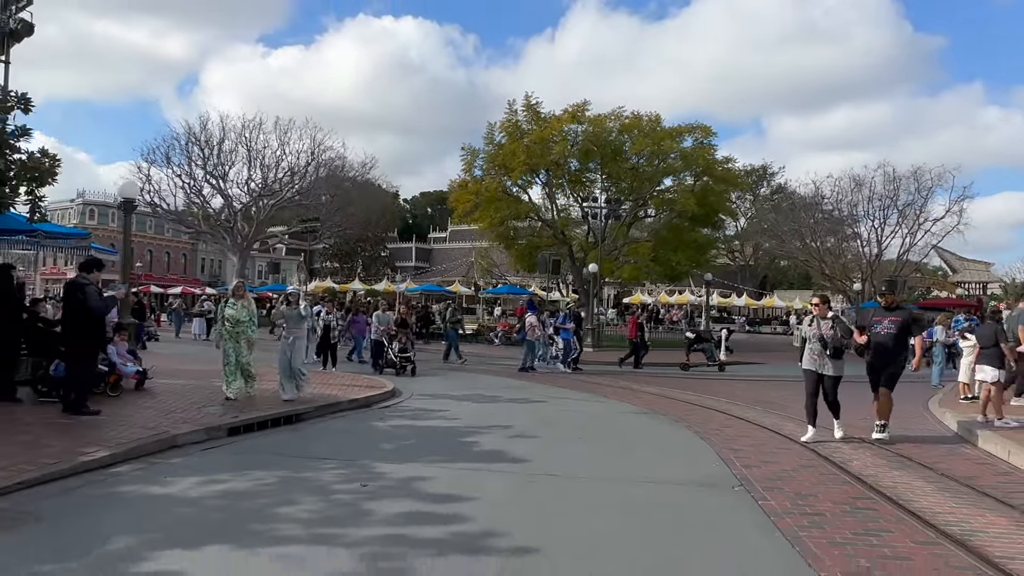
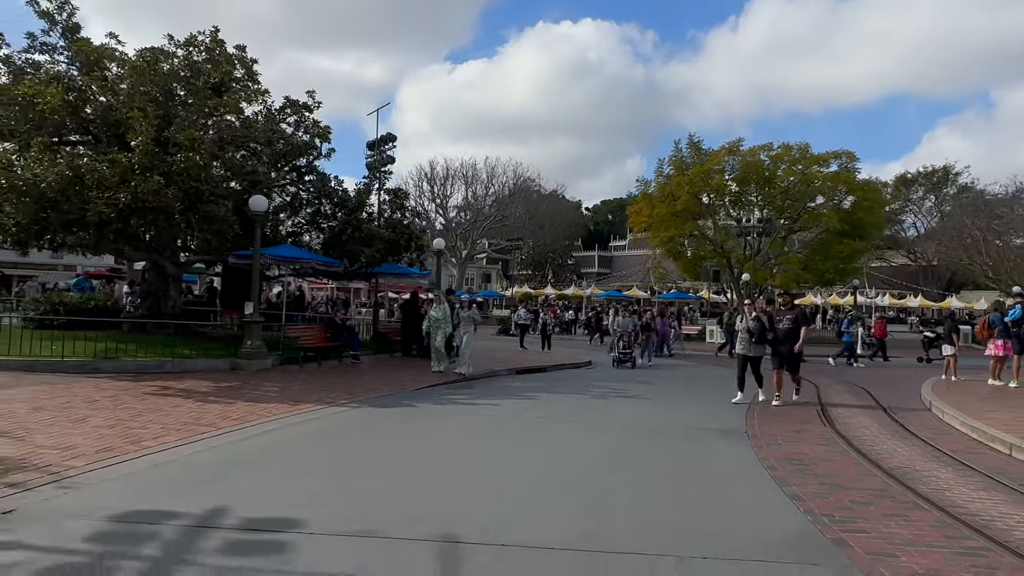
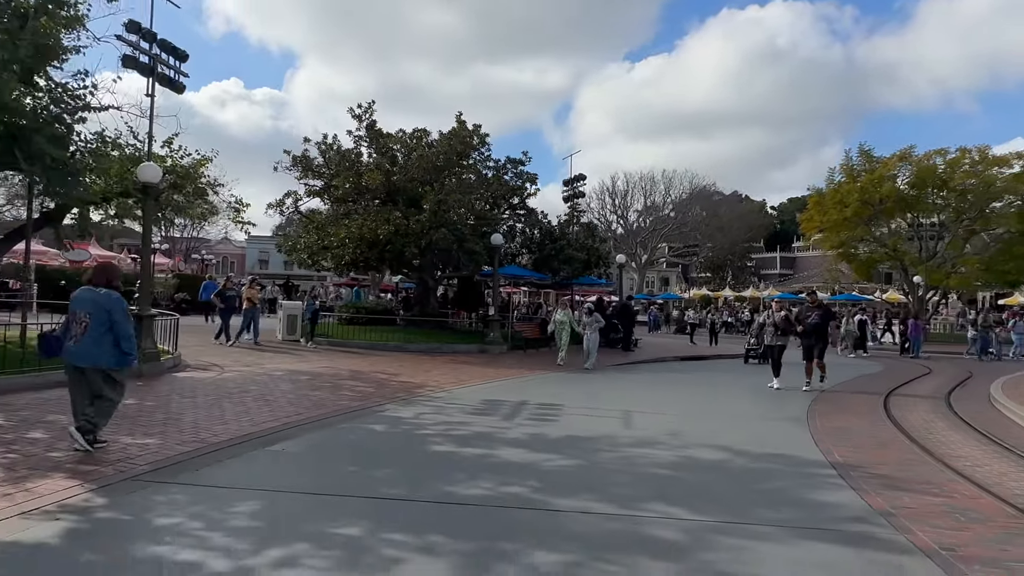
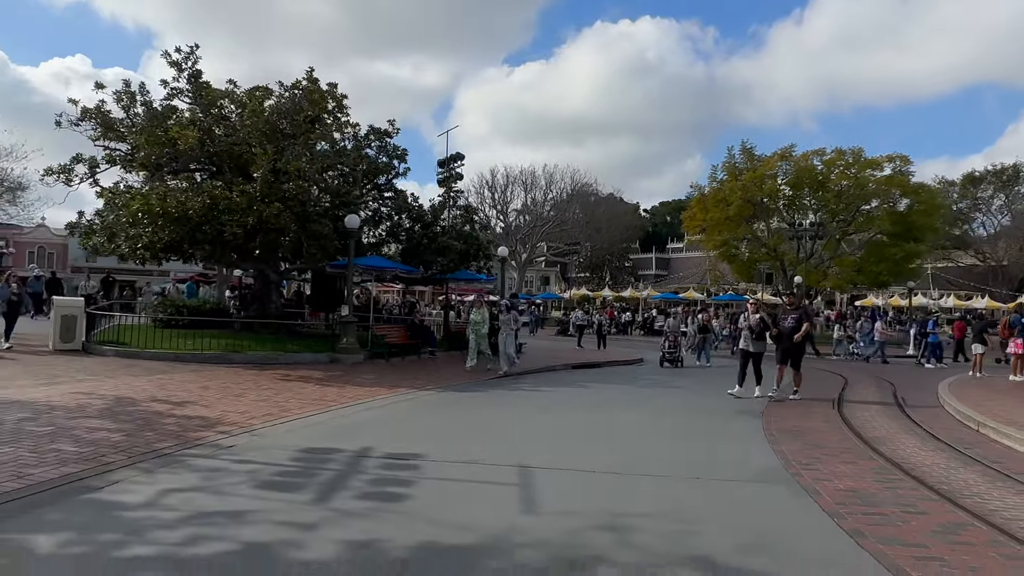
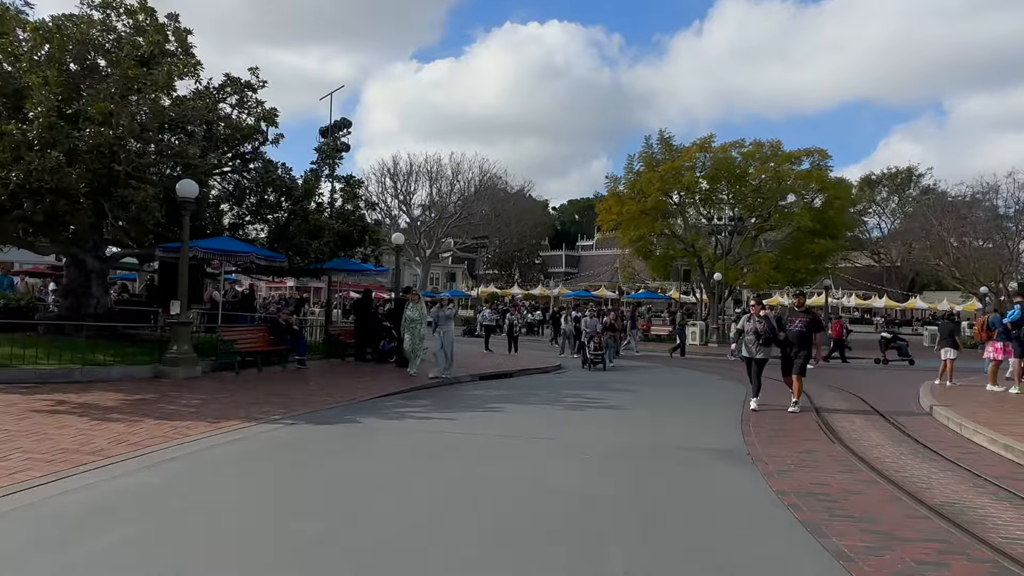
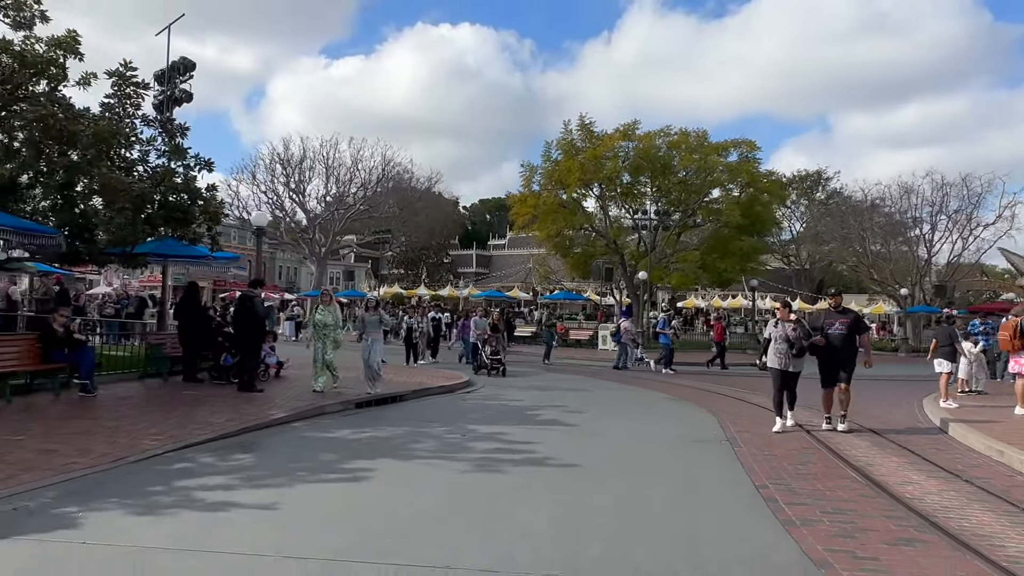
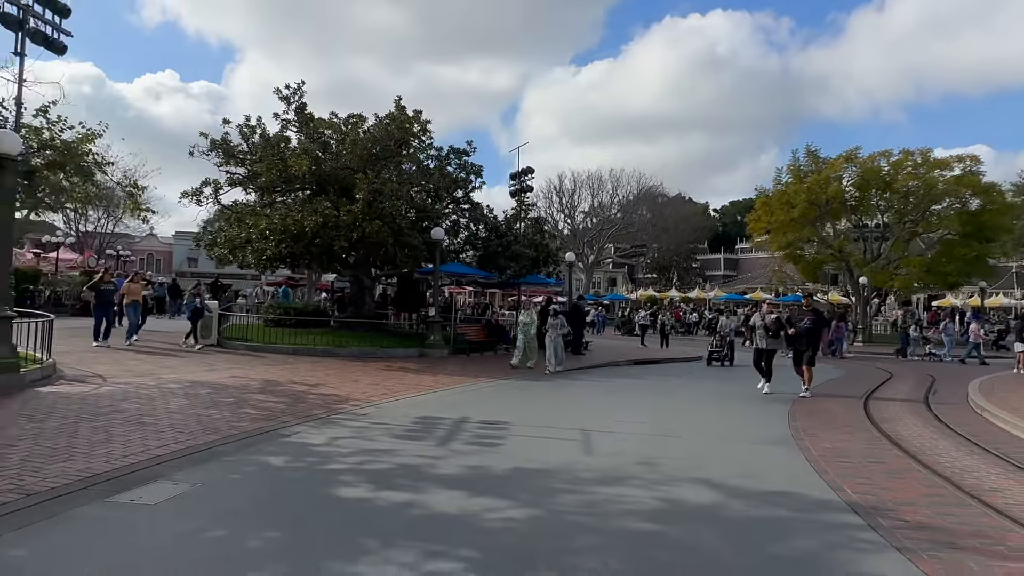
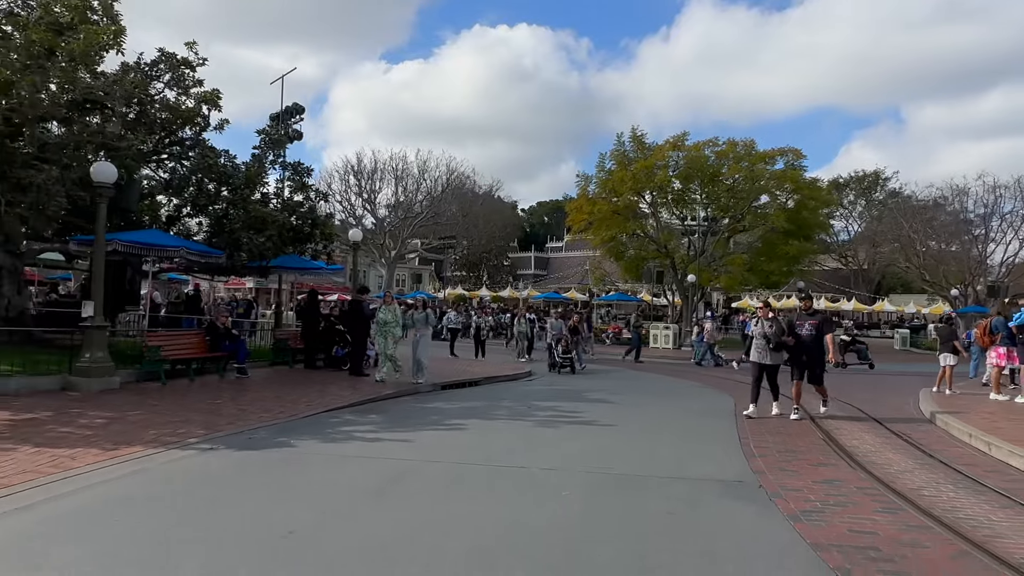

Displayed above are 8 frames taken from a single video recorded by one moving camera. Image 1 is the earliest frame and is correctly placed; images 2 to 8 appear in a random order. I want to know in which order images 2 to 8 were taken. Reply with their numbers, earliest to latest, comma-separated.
6, 8, 5, 2, 4, 7, 3
